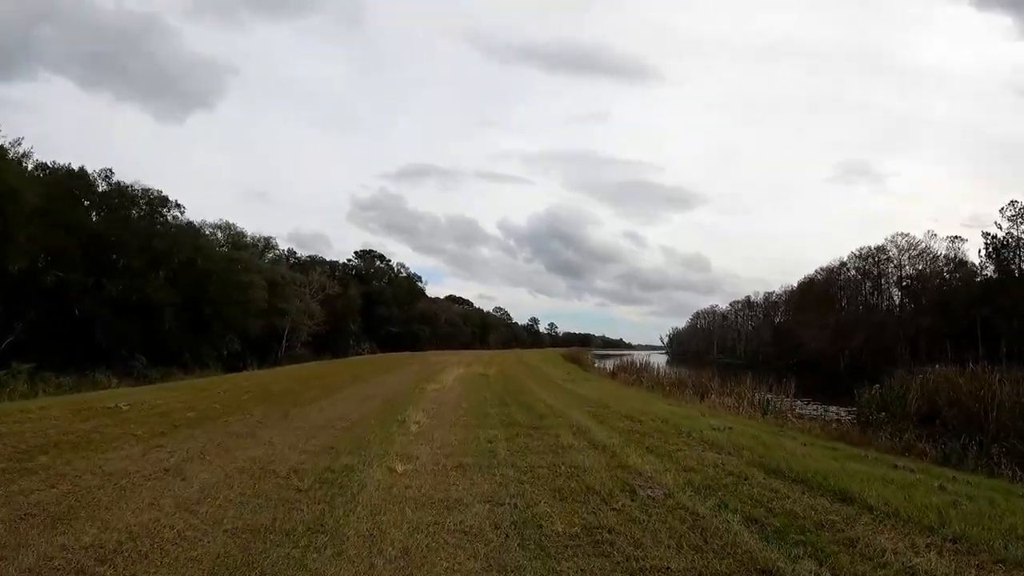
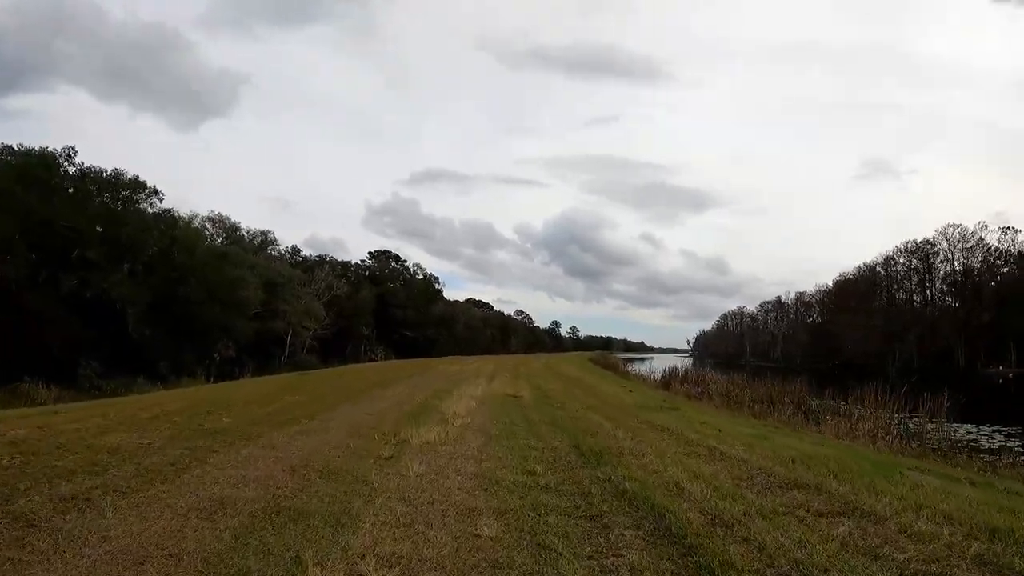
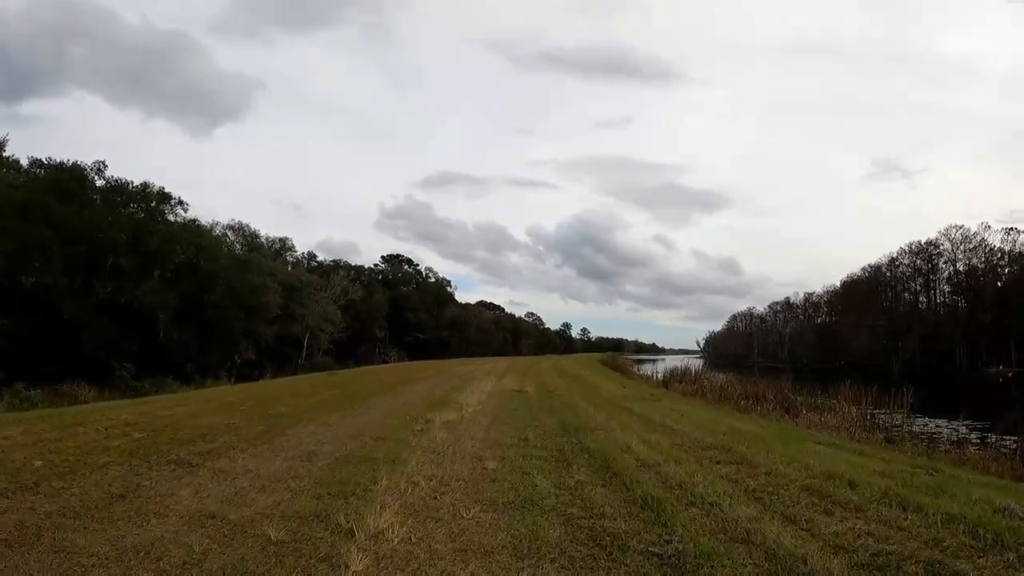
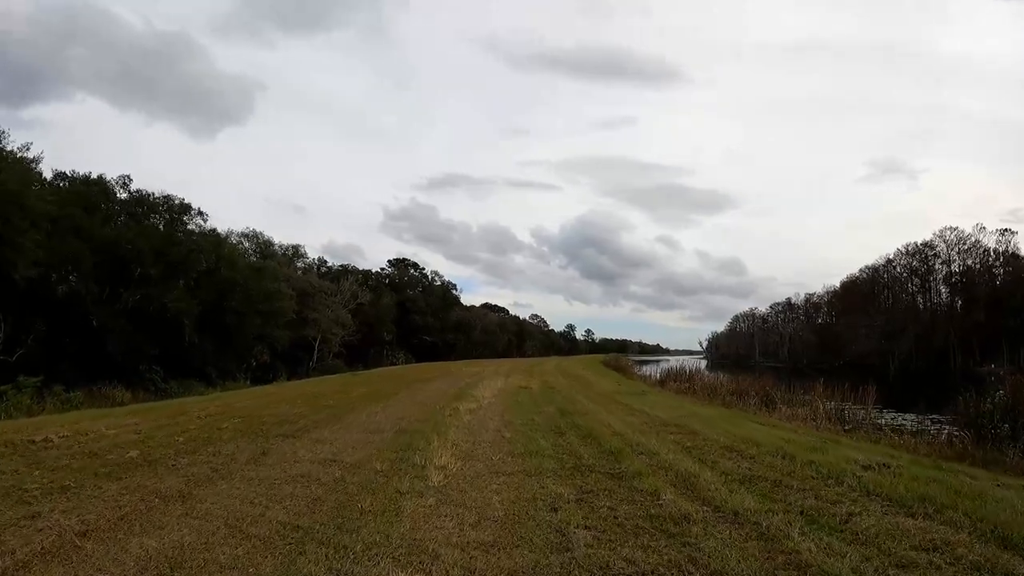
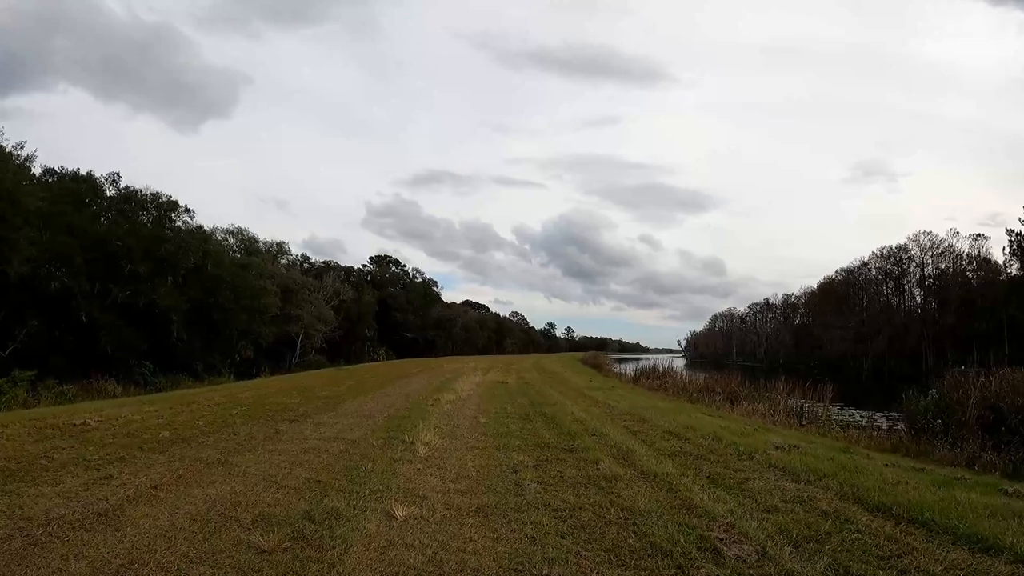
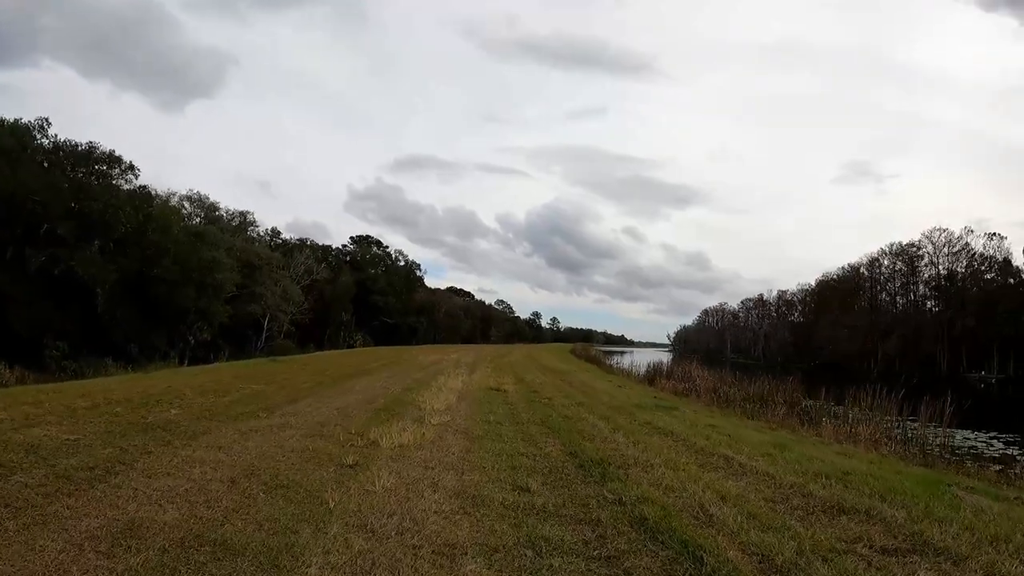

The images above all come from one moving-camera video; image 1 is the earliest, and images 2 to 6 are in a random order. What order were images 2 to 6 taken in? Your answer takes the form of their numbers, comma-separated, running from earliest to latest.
5, 4, 3, 2, 6
